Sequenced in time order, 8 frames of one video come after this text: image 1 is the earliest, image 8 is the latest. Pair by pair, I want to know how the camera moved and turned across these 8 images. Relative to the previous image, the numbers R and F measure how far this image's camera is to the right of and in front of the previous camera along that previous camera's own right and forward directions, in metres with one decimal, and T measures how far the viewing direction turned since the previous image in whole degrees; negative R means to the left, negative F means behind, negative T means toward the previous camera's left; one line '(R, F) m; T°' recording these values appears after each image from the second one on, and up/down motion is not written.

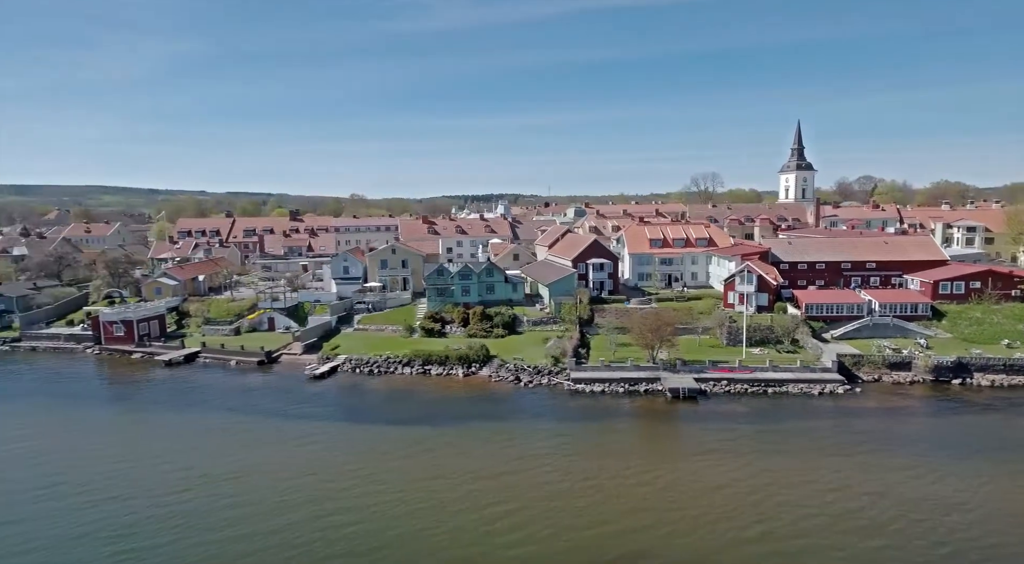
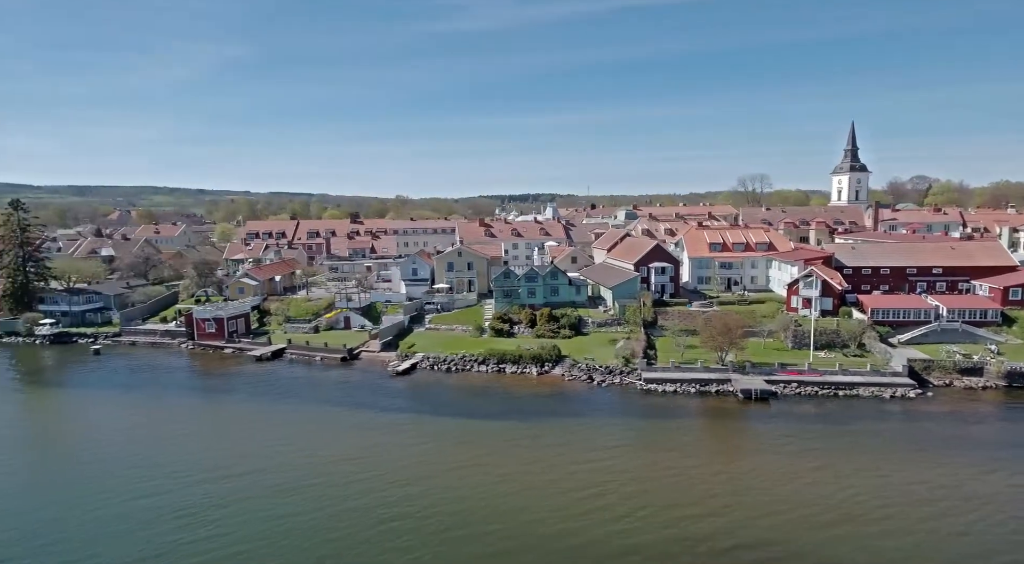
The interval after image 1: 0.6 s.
(-0.8, -0.9) m; -4°
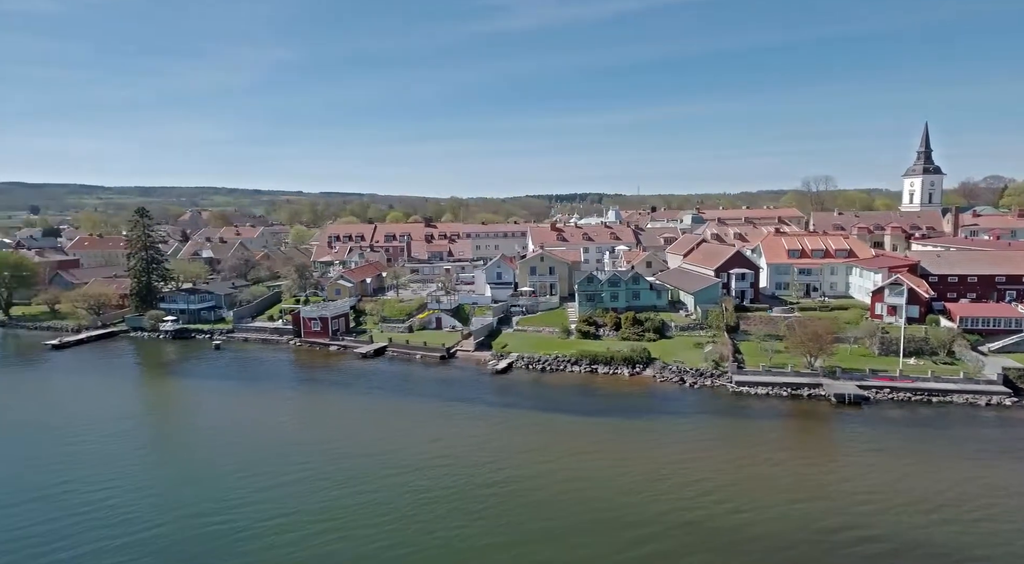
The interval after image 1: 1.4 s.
(-1.2, -1.2) m; -4°
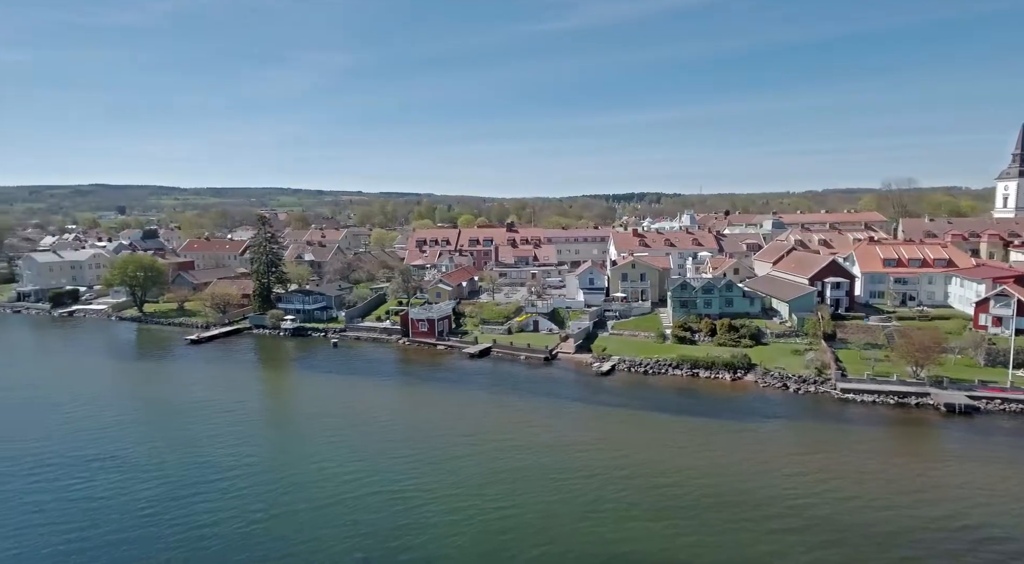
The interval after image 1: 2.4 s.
(-1.3, -1.3) m; -5°
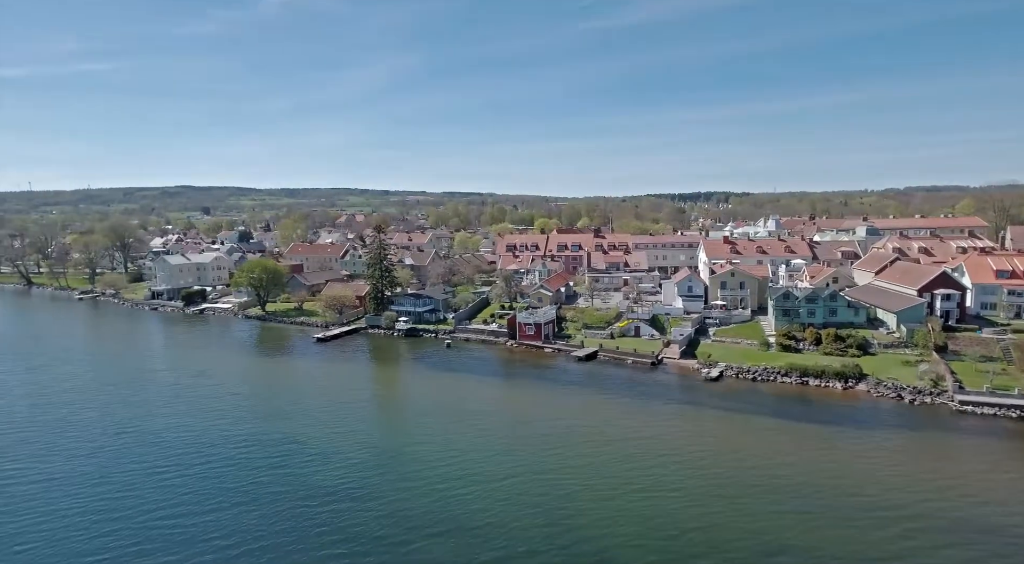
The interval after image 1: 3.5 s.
(-1.4, -1.4) m; -6°
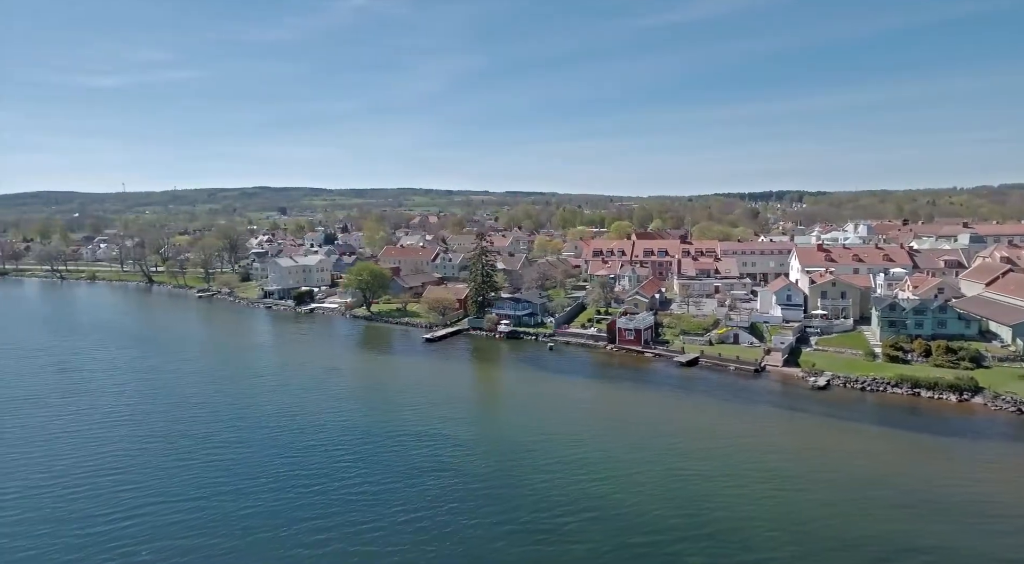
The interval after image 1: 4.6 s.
(-1.3, -1.3) m; -6°
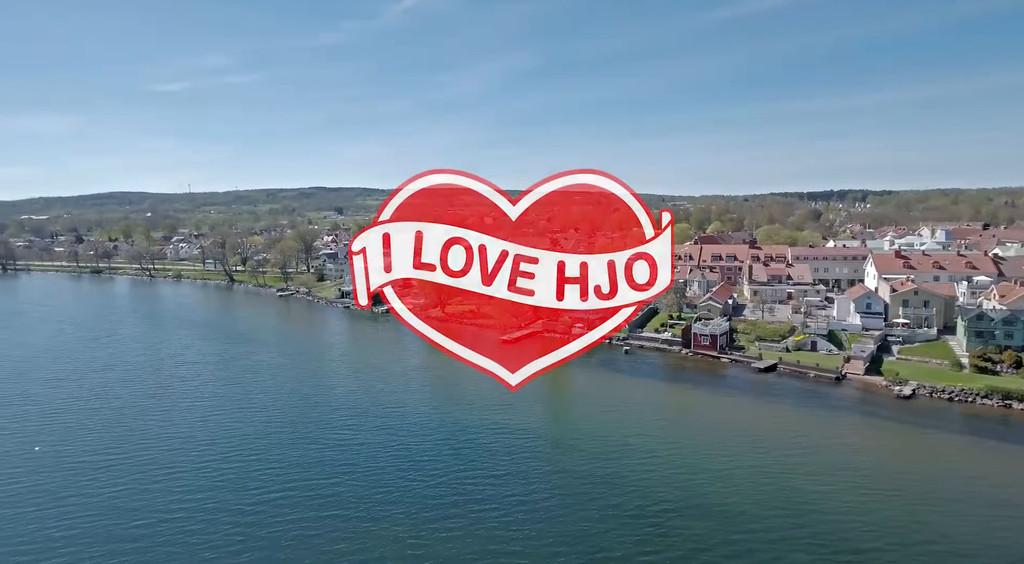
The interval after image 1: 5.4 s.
(-0.9, -0.9) m; -5°
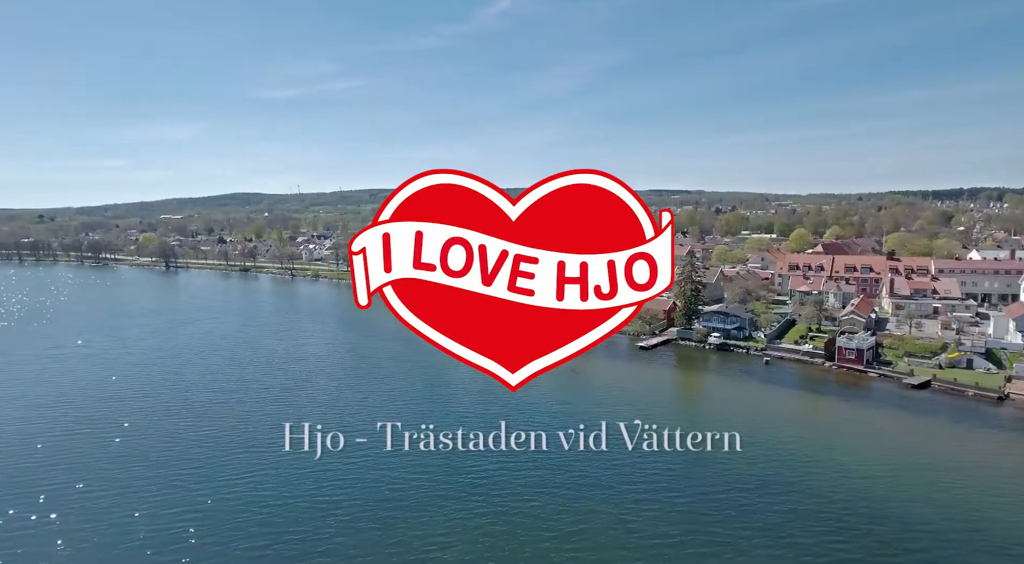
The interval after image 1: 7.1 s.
(-1.8, -1.9) m; -9°
